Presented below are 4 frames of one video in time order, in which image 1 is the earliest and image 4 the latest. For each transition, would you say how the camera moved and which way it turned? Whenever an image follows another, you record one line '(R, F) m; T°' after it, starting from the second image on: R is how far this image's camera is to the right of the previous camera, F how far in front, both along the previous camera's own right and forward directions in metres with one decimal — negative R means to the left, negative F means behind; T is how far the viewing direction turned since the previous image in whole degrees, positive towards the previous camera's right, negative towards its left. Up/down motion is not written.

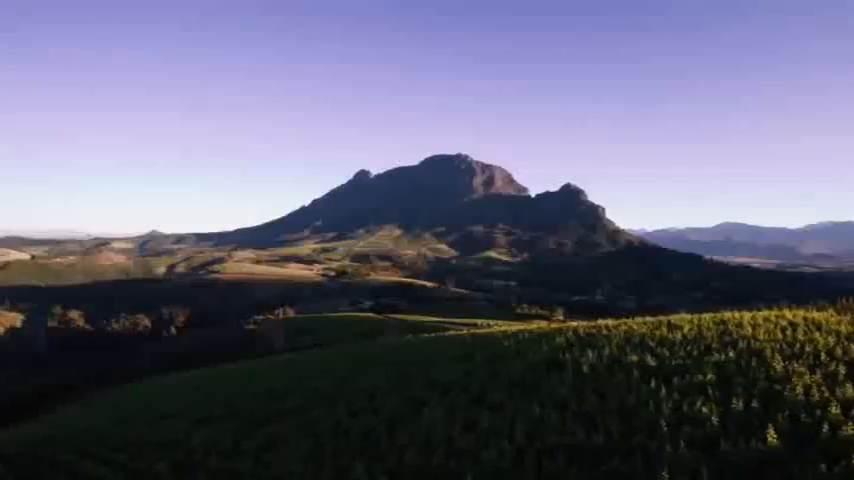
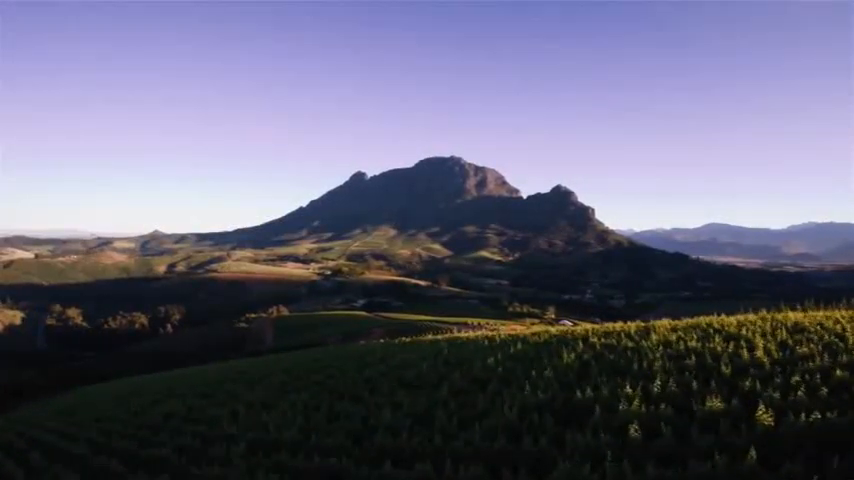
(-0.3, -3.7) m; +1°
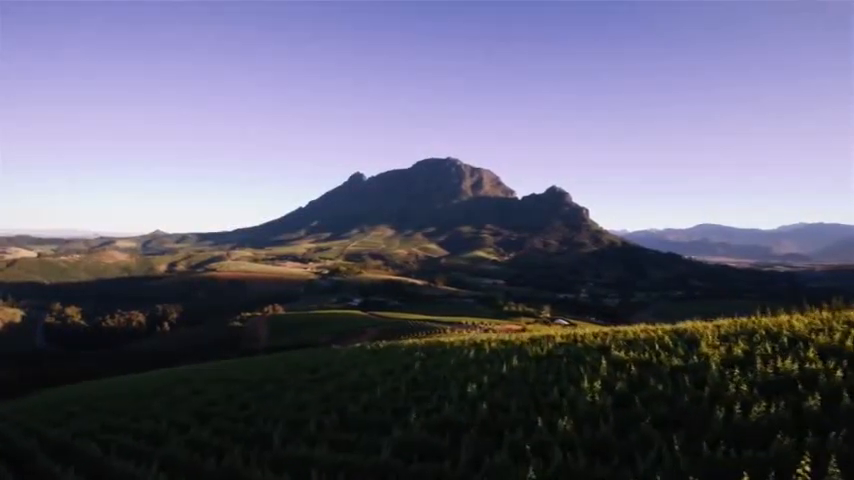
(-0.2, -2.3) m; 0°
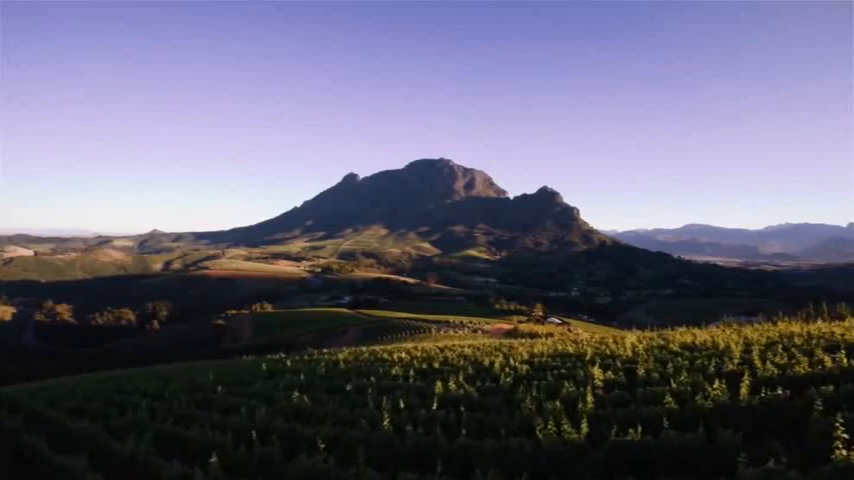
(-0.2, -2.0) m; +1°
